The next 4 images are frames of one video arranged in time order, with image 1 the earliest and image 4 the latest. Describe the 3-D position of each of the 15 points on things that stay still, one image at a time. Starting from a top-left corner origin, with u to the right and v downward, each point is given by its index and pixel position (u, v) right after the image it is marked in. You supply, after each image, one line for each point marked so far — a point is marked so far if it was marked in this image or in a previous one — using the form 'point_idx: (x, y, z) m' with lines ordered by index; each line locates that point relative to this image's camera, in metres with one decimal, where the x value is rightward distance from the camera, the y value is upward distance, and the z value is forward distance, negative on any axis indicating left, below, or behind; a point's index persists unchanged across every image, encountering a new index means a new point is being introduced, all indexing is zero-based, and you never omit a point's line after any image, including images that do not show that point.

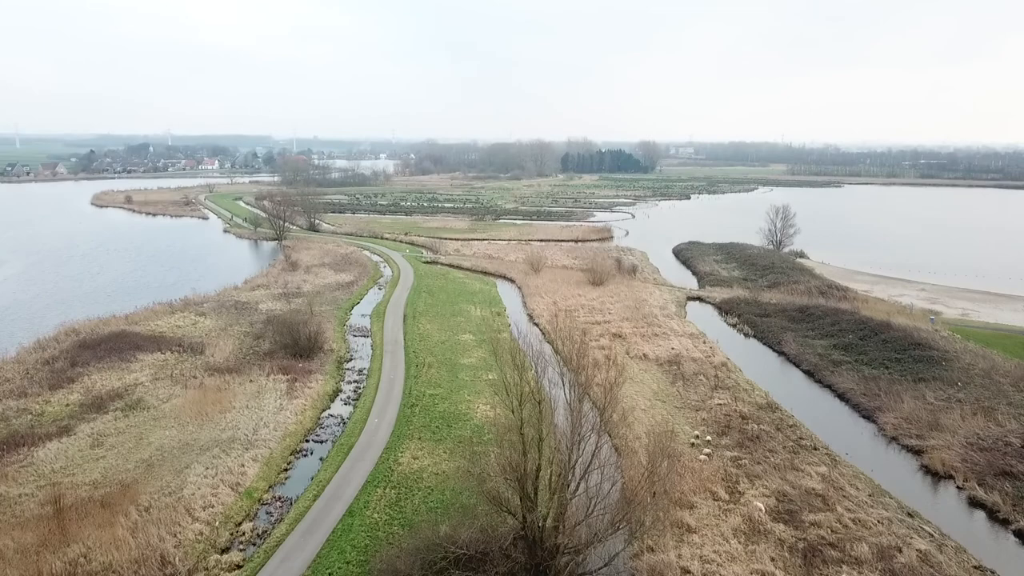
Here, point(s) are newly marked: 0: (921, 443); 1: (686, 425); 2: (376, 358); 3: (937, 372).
0: (+7.6, -2.9, +14.5) m
1: (+3.5, -2.7, +15.5) m
2: (-3.3, -1.7, +18.8) m
3: (+9.6, -1.9, +17.7) m
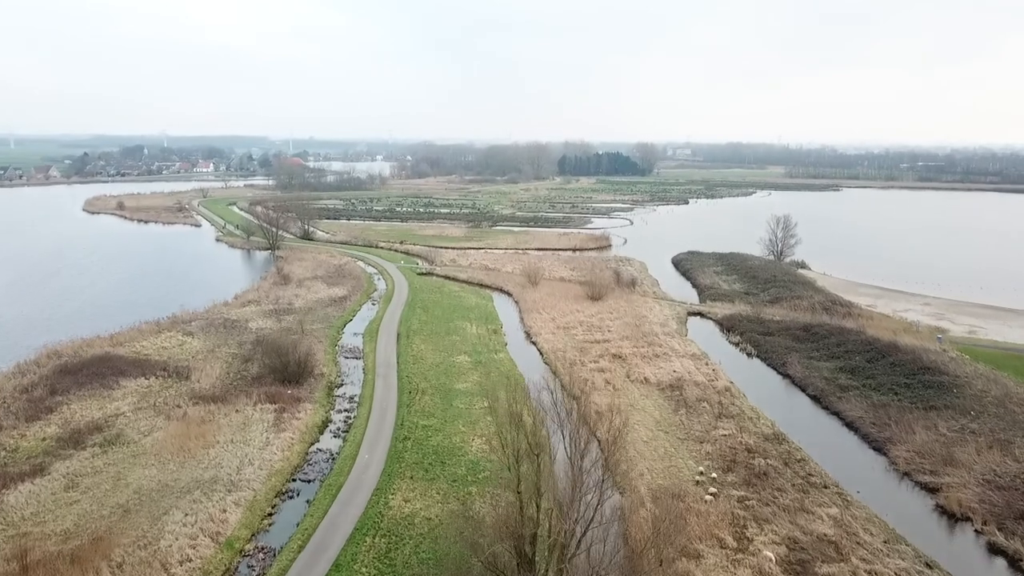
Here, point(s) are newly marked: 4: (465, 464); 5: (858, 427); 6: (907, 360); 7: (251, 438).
0: (+7.5, -3.4, +13.9) m
1: (+3.4, -3.3, +14.9) m
2: (-3.3, -2.2, +18.2) m
3: (+9.6, -2.5, +17.1) m
4: (-0.8, -3.2, +14.0) m
5: (+7.4, -3.0, +16.7) m
6: (+9.9, -1.8, +19.7) m
7: (-4.9, -2.8, +14.6) m
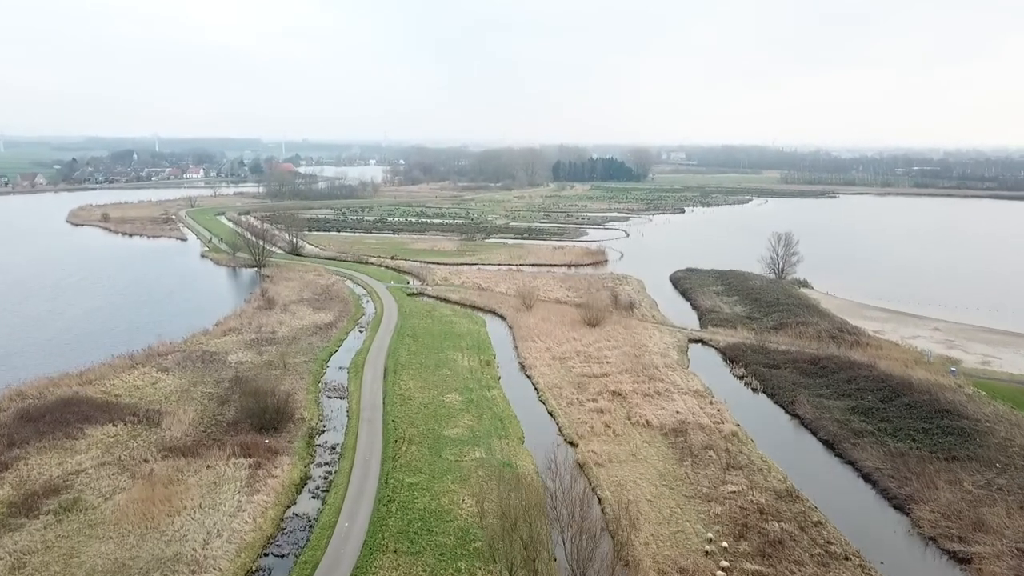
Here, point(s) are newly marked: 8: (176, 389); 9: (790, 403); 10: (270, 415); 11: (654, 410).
0: (+7.4, -4.3, +12.8) m
1: (+3.3, -4.1, +13.7) m
2: (-3.5, -3.1, +17.0) m
3: (+9.4, -3.3, +16.0) m
4: (-1.0, -4.0, +12.9) m
5: (+7.3, -3.8, +15.6) m
6: (+9.8, -2.7, +18.6) m
7: (-5.0, -3.7, +13.4) m
8: (-8.3, -2.5, +19.3) m
9: (+7.1, -2.9, +20.0) m
10: (-5.2, -2.7, +16.9) m
11: (+3.5, -3.0, +19.3) m
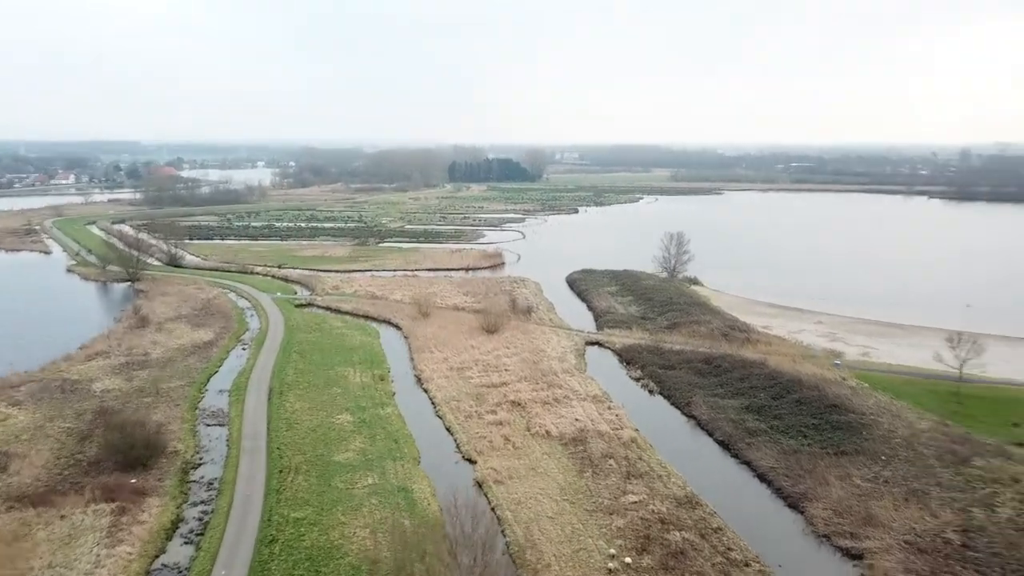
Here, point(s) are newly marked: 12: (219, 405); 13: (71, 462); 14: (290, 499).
0: (+5.8, -4.3, +13.0) m
1: (+1.5, -4.3, +13.4) m
2: (-5.6, -3.5, +15.7) m
3: (+7.3, -3.3, +16.4) m
4: (-2.6, -4.3, +12.0) m
5: (+5.2, -3.9, +15.7) m
6: (+7.3, -2.6, +19.0) m
7: (-6.6, -4.1, +11.9) m
8: (-10.7, -3.1, +17.4) m
9: (+4.5, -3.0, +20.0) m
10: (-7.4, -3.2, +15.4) m
11: (+1.0, -3.2, +18.9) m
12: (-7.3, -2.9, +19.4) m
13: (-8.8, -3.4, +15.6) m
14: (-4.0, -3.8, +14.3) m
